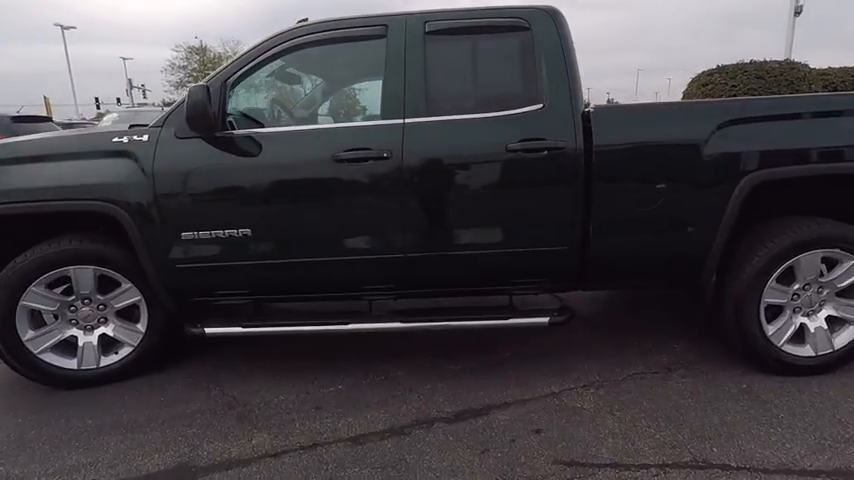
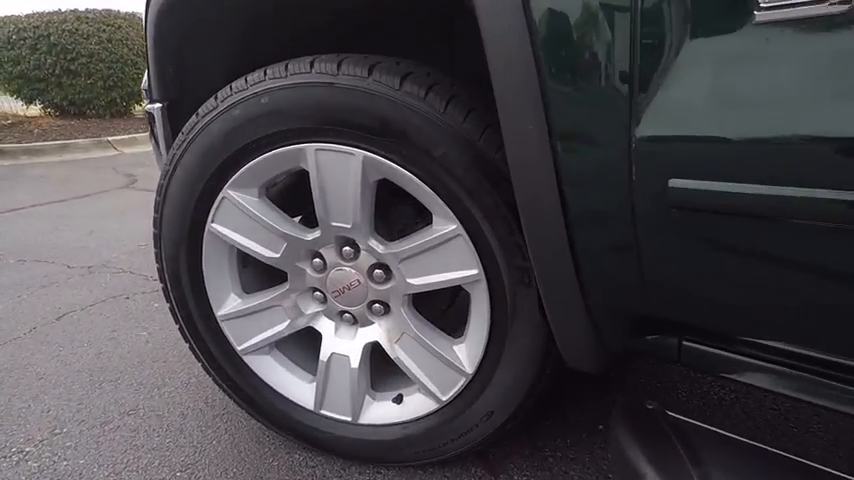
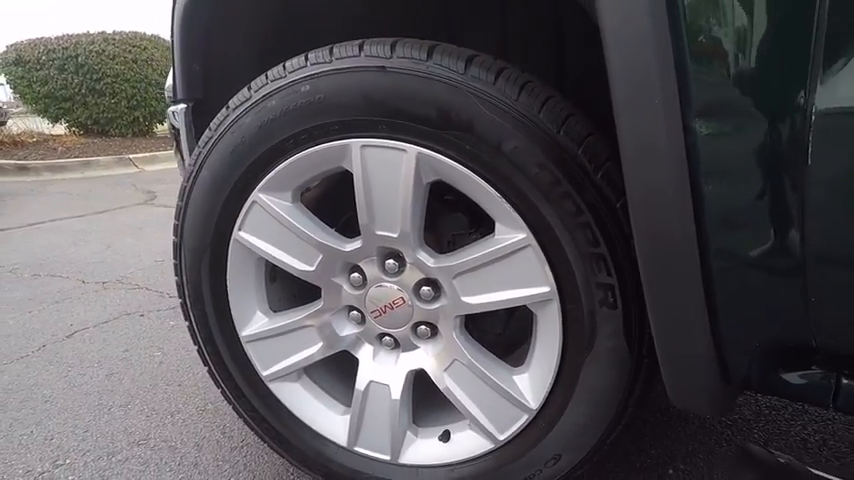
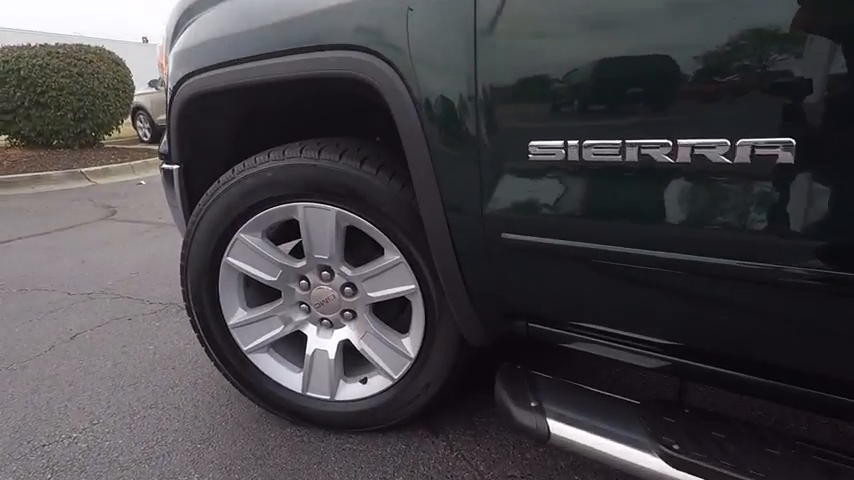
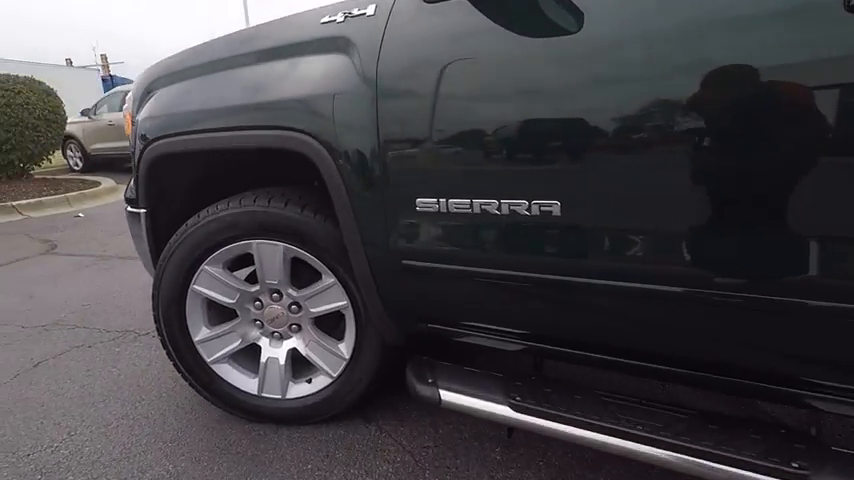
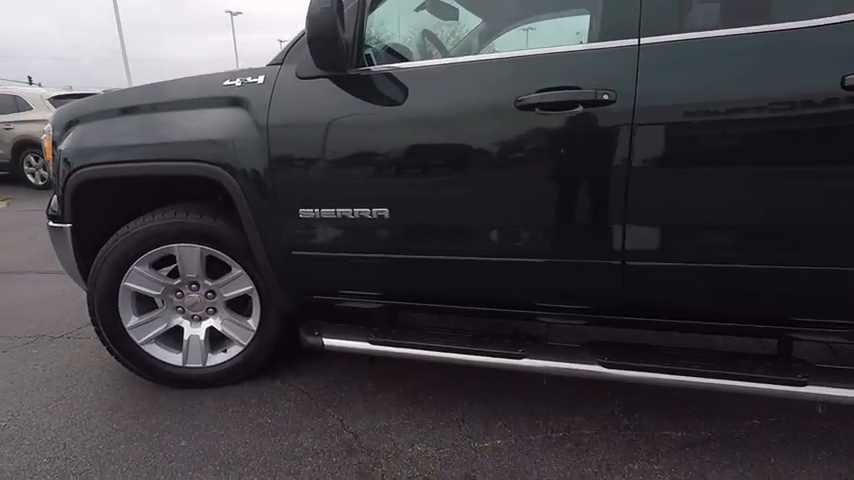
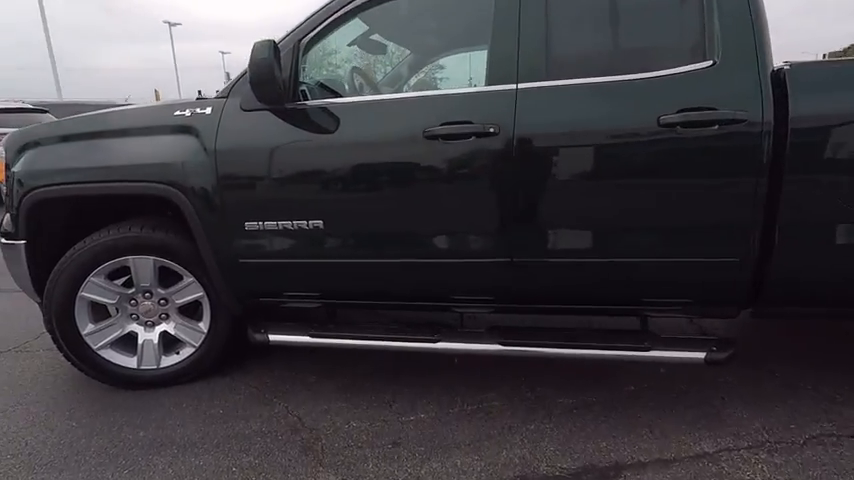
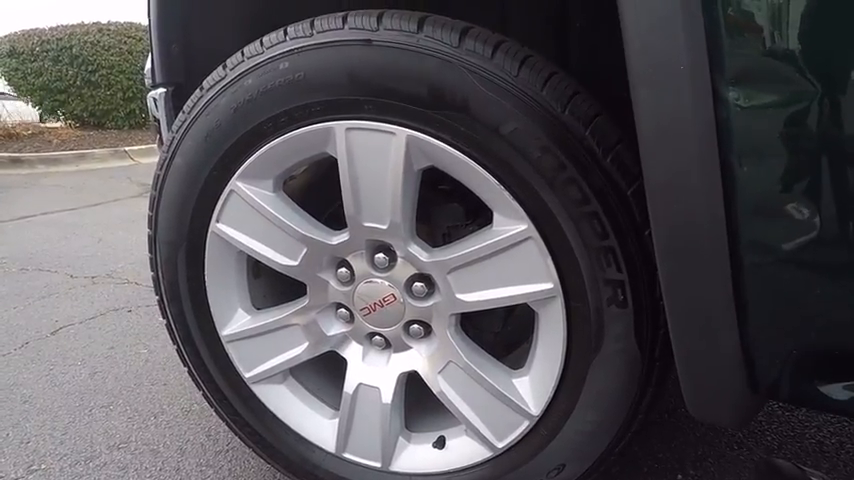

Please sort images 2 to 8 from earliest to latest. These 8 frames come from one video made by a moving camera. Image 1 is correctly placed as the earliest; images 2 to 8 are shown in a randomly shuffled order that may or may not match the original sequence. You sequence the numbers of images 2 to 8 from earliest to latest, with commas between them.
7, 6, 5, 4, 2, 8, 3
